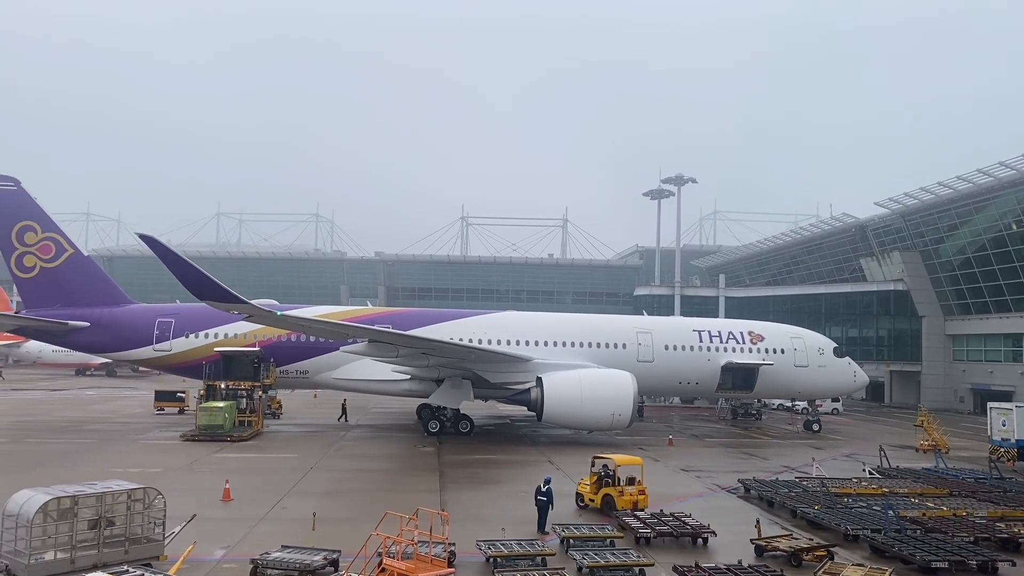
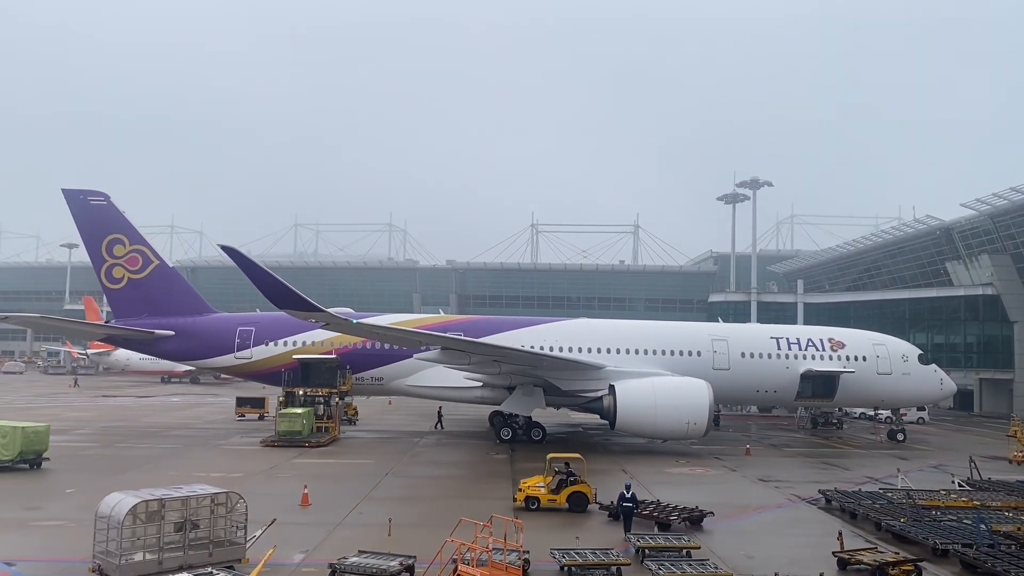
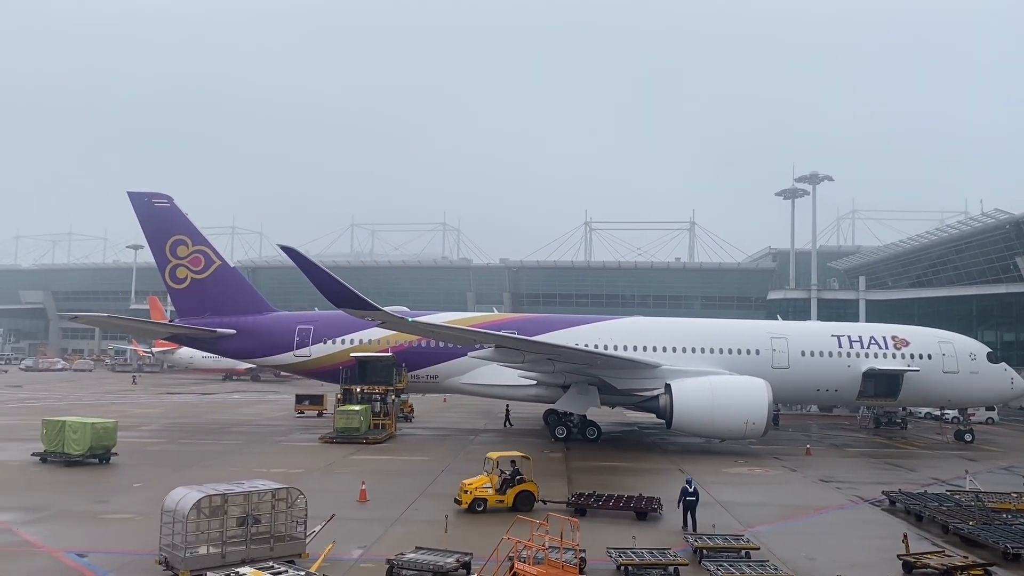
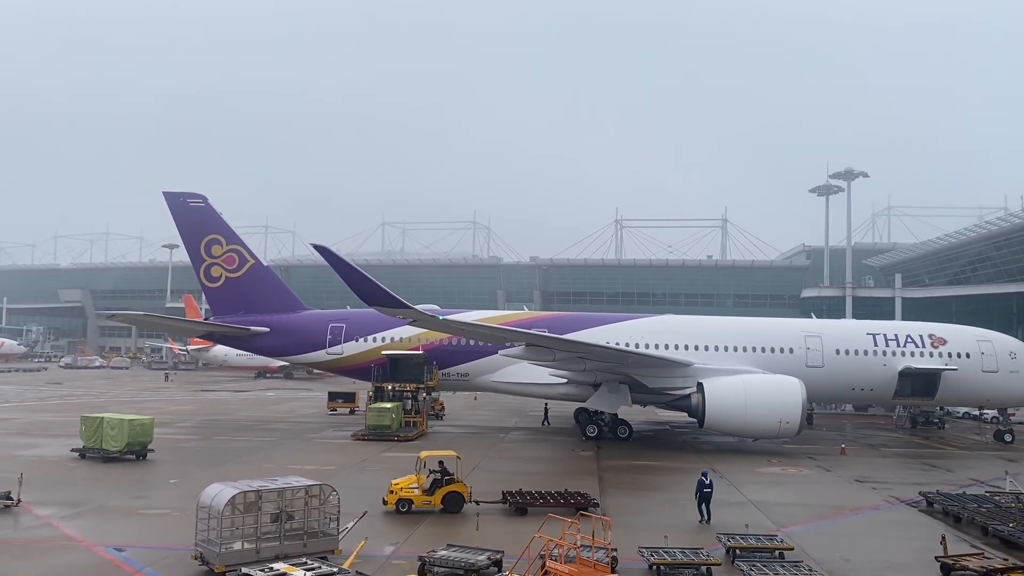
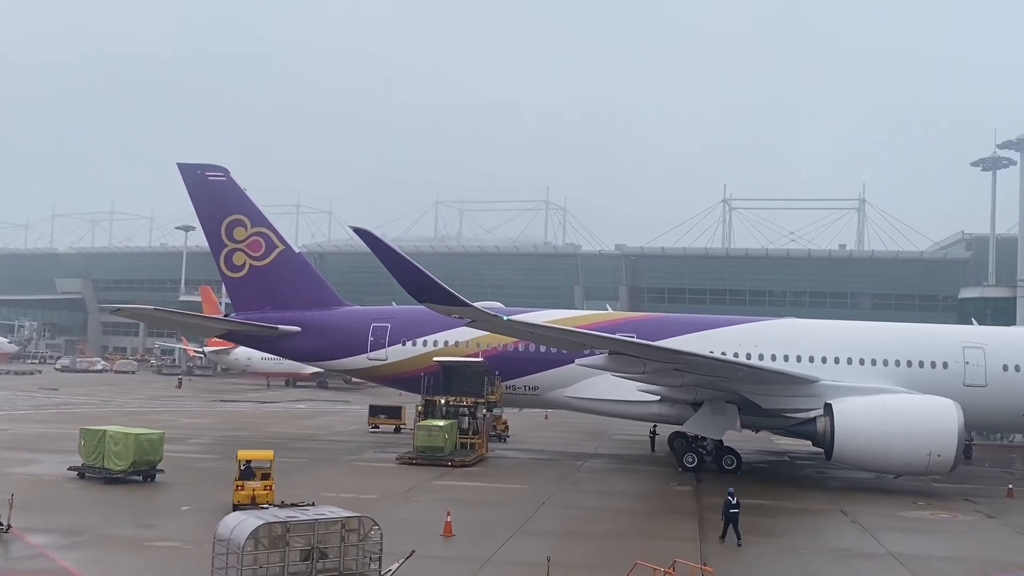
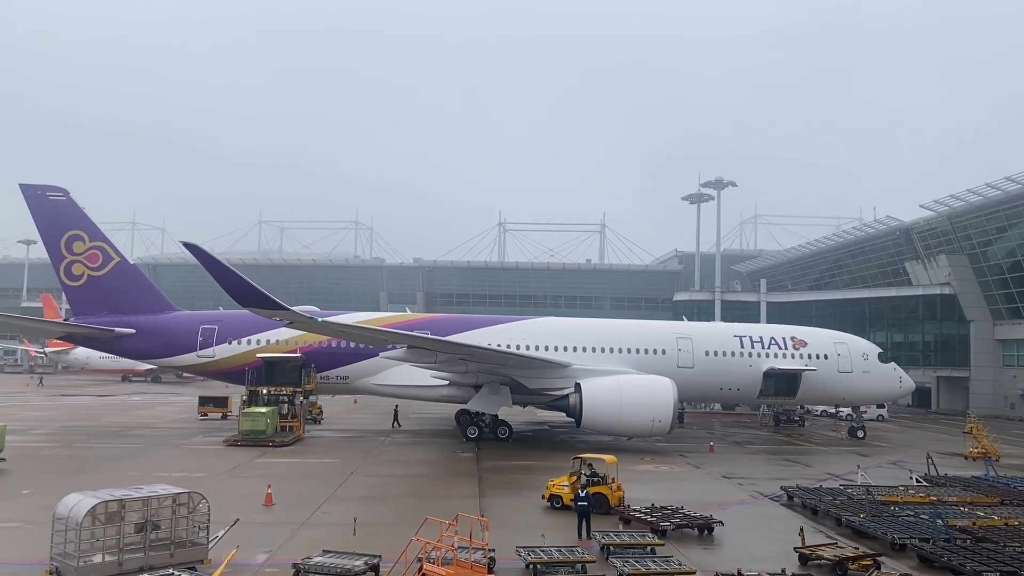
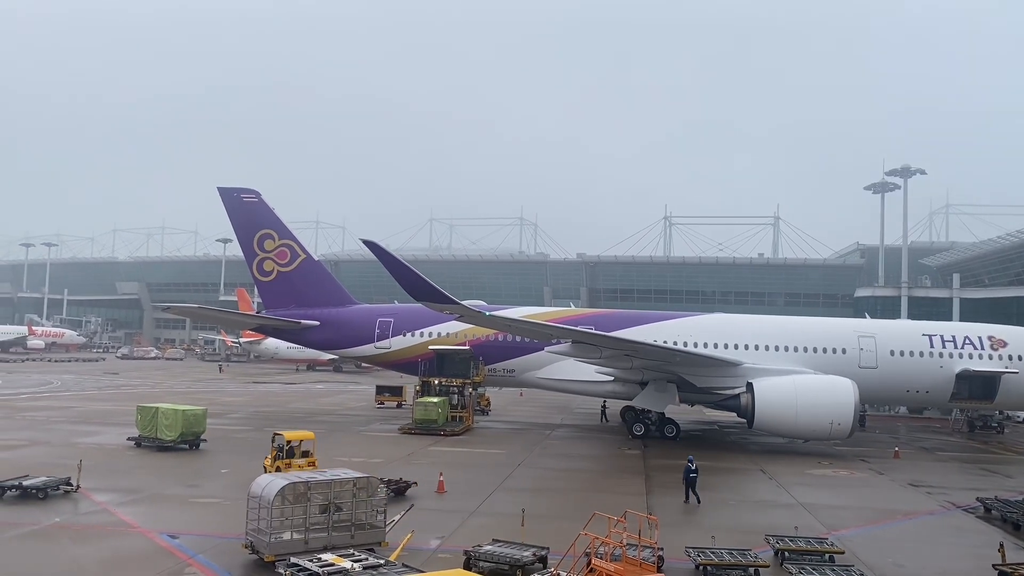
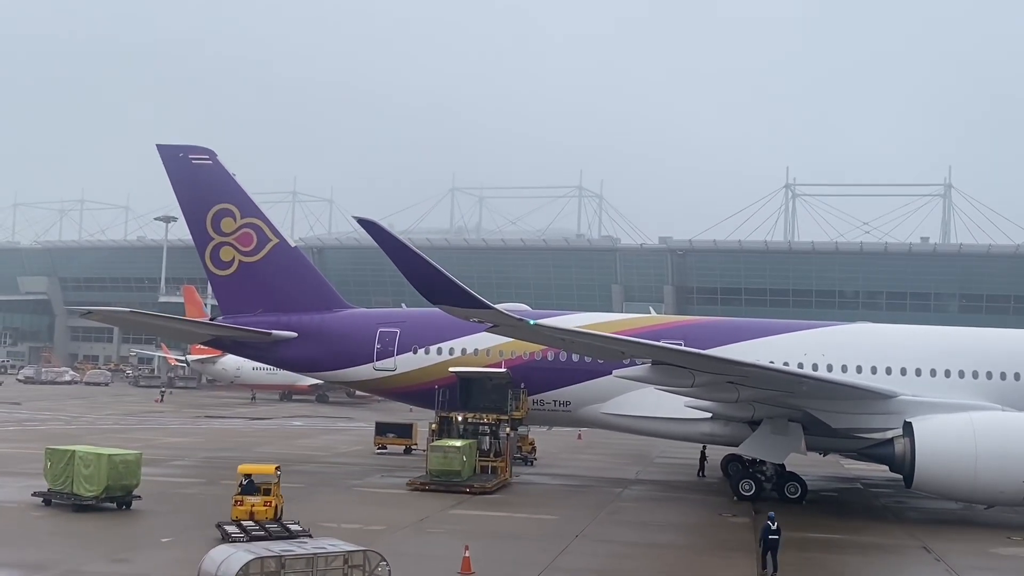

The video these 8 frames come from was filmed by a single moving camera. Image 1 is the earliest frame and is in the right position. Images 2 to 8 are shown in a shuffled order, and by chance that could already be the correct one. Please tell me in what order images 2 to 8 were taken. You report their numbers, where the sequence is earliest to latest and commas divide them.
6, 2, 3, 4, 7, 5, 8
